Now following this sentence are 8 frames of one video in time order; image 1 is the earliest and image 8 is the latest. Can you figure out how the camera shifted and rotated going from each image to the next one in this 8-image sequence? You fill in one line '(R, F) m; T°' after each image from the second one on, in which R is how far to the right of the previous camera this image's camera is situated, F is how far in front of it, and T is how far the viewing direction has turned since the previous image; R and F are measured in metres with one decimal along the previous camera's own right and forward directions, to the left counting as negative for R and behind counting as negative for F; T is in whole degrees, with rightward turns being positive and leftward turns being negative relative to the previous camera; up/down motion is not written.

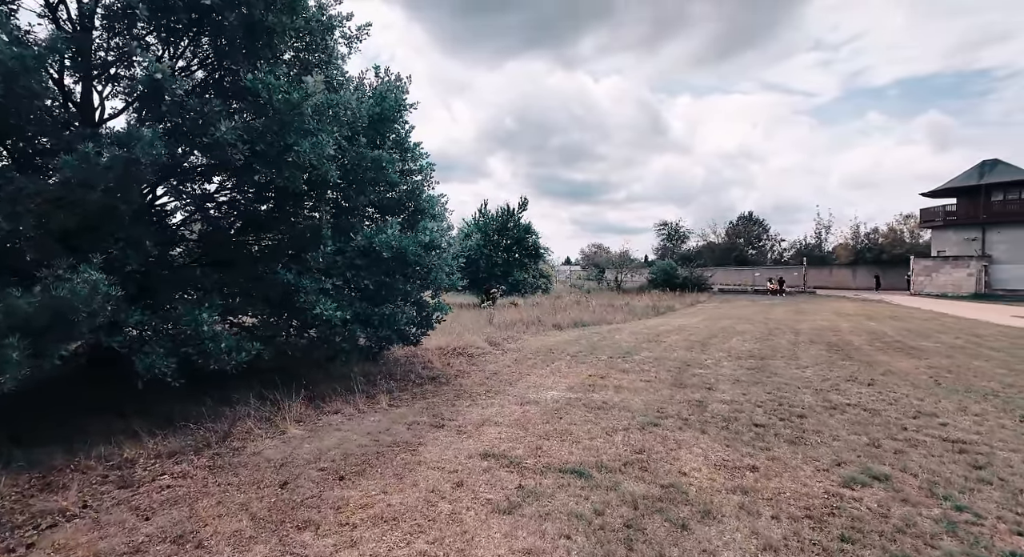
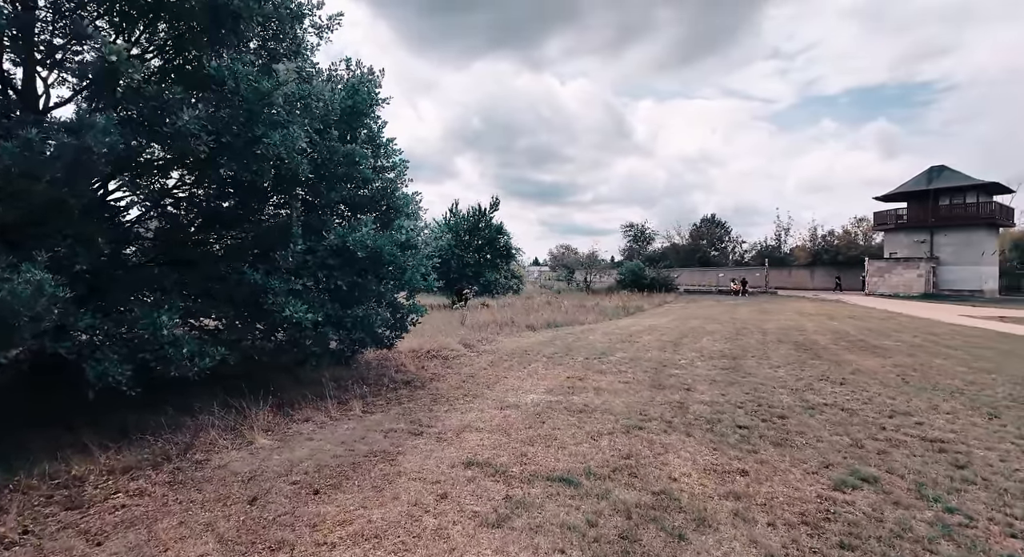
(-0.1, +0.2) m; +4°
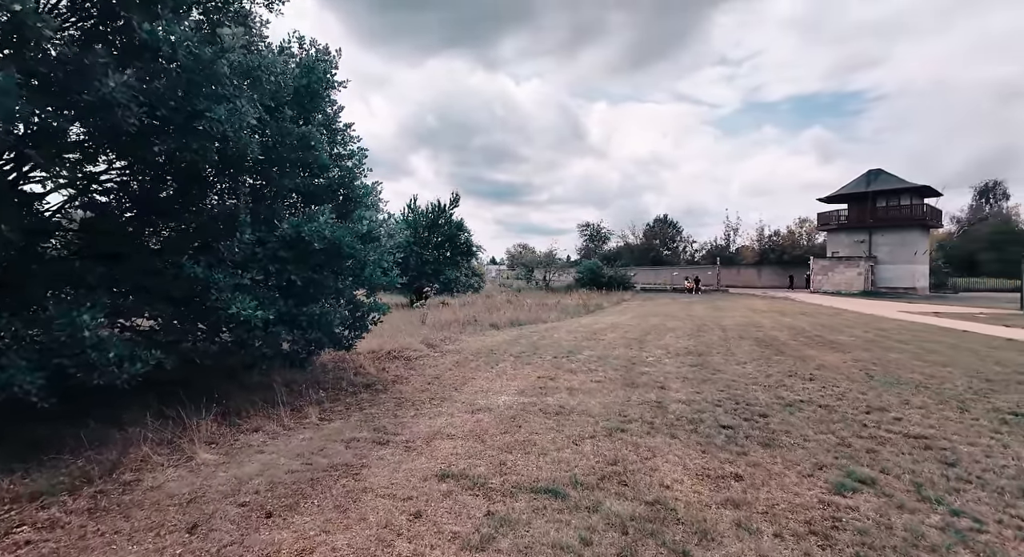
(-0.2, +0.3) m; +5°
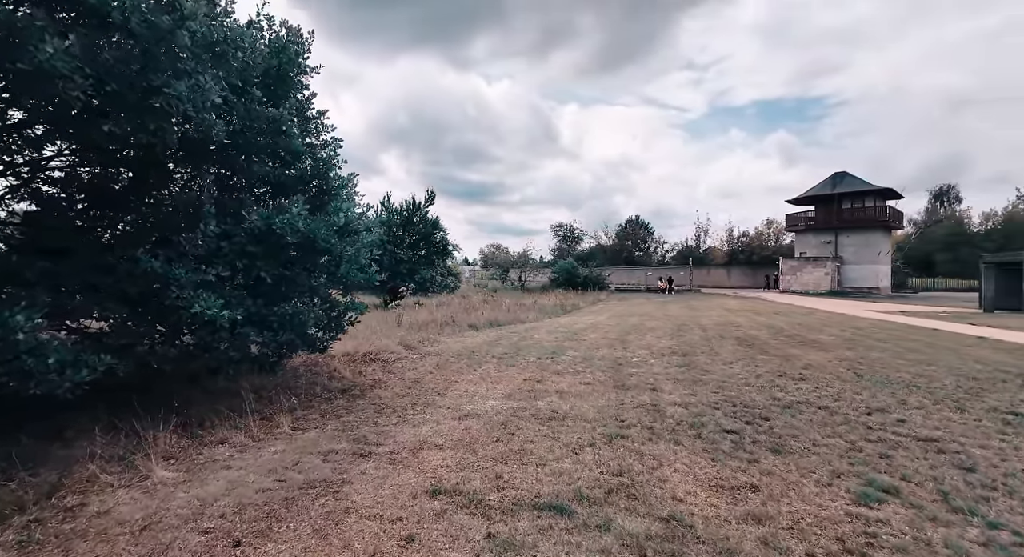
(-0.2, +0.3) m; +3°
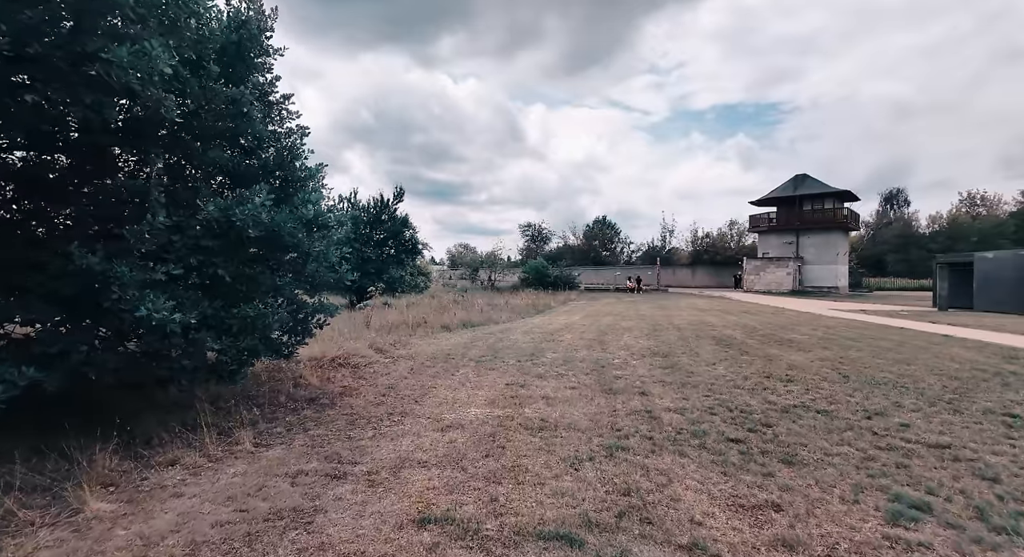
(-0.2, +0.4) m; +4°
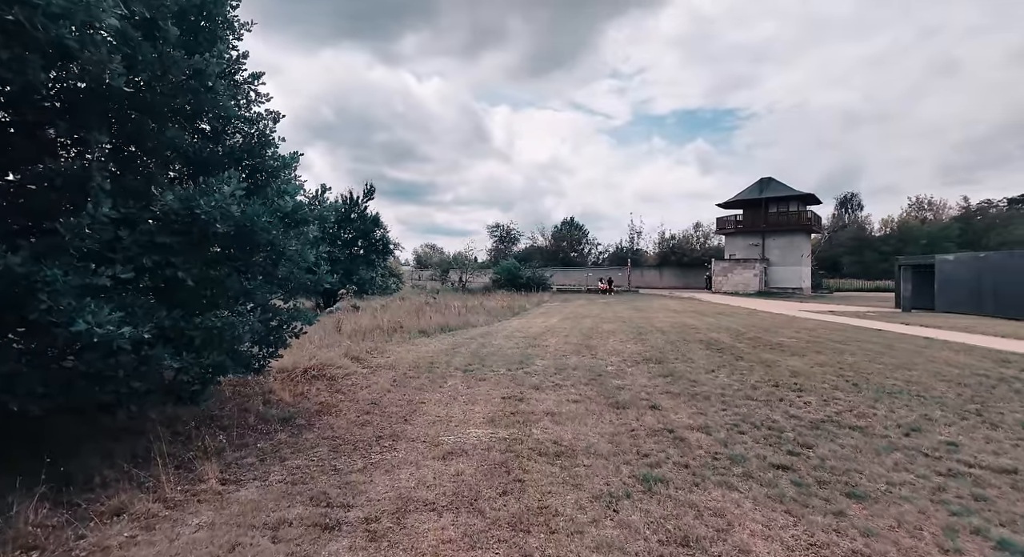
(-0.4, +0.6) m; +4°
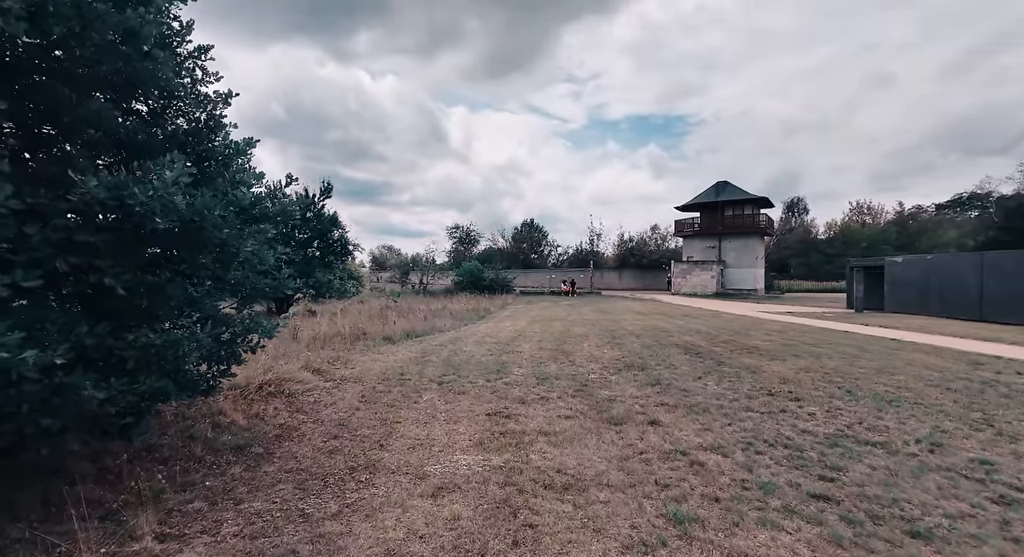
(-0.3, +0.6) m; +5°
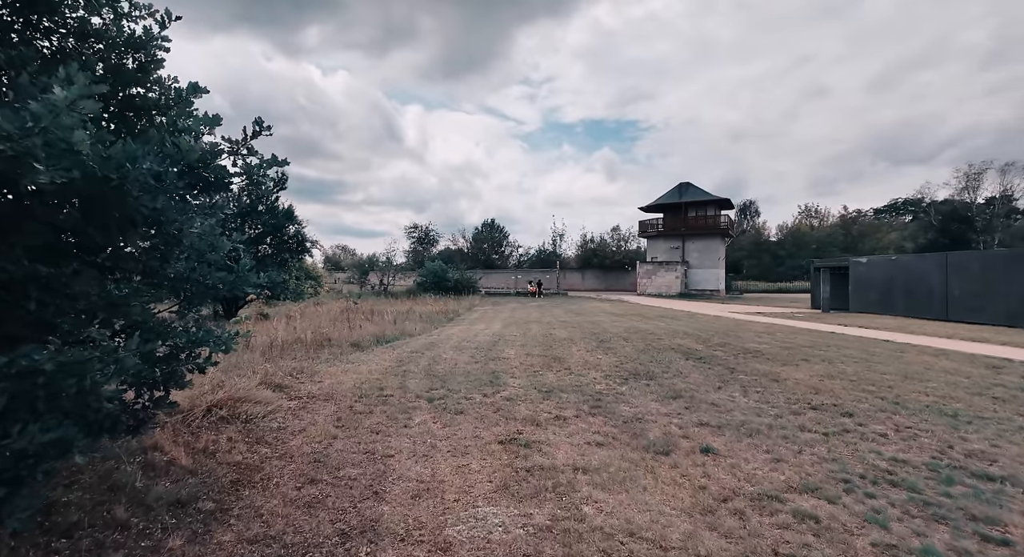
(-0.6, +1.1) m; +5°
